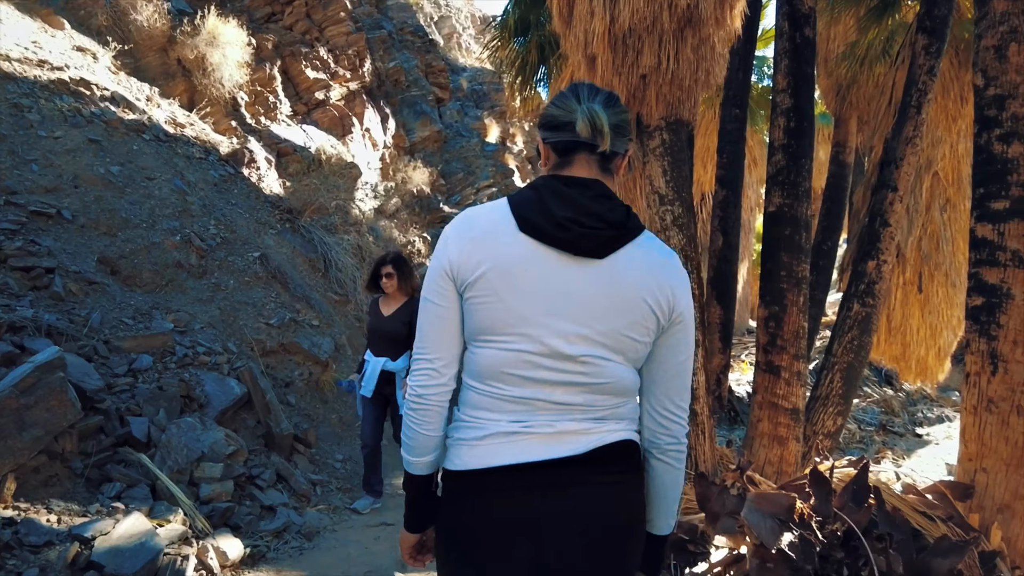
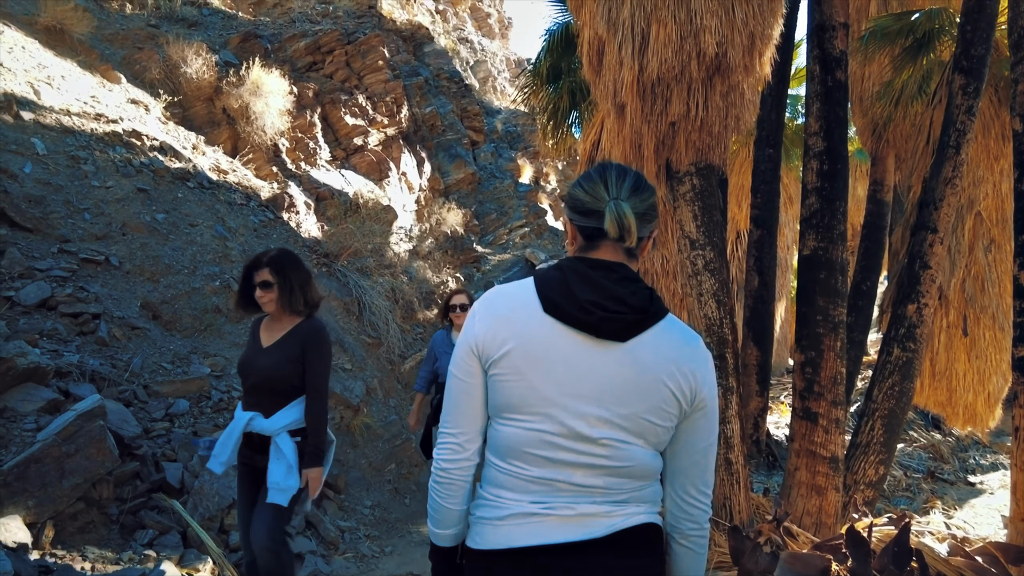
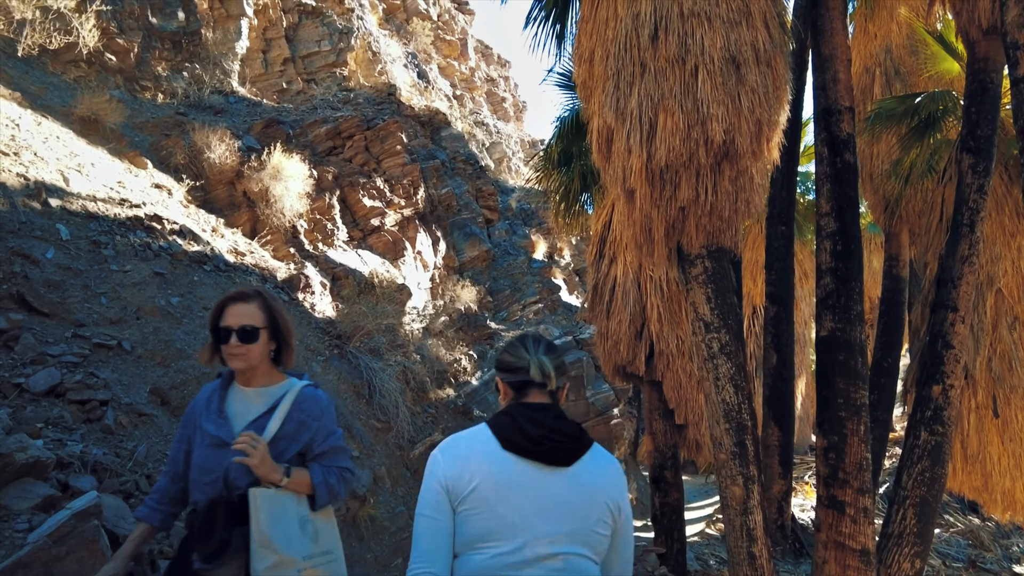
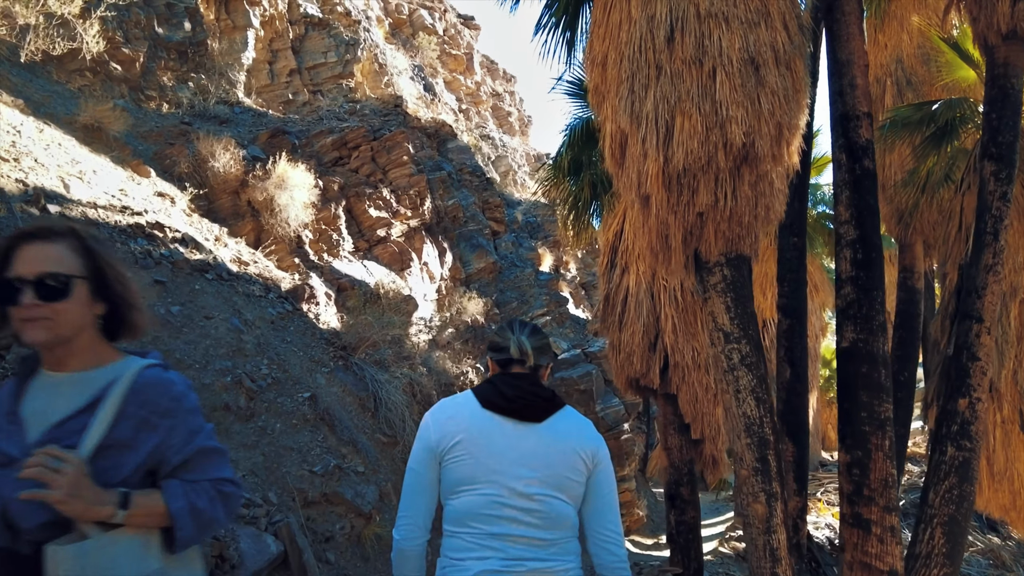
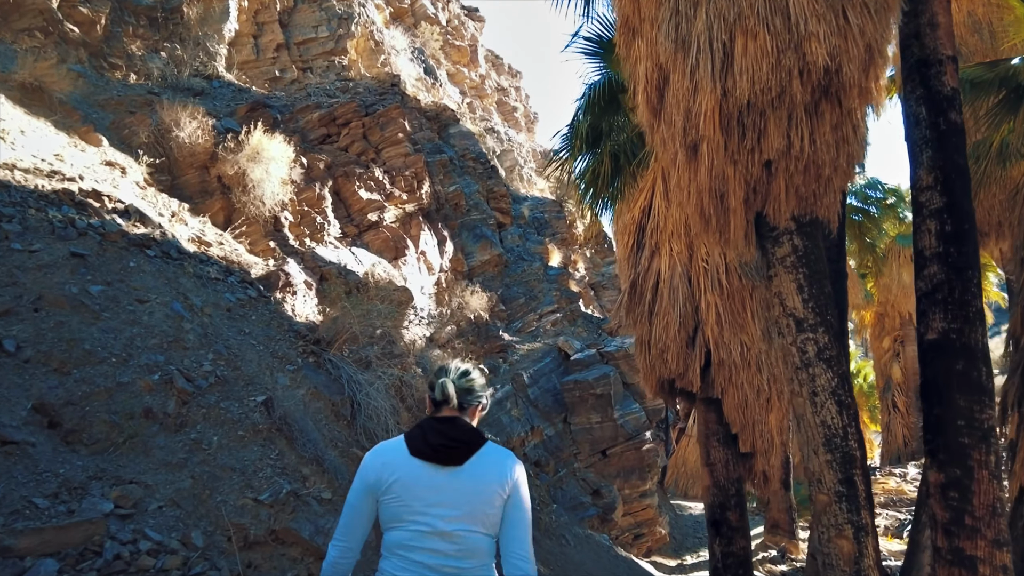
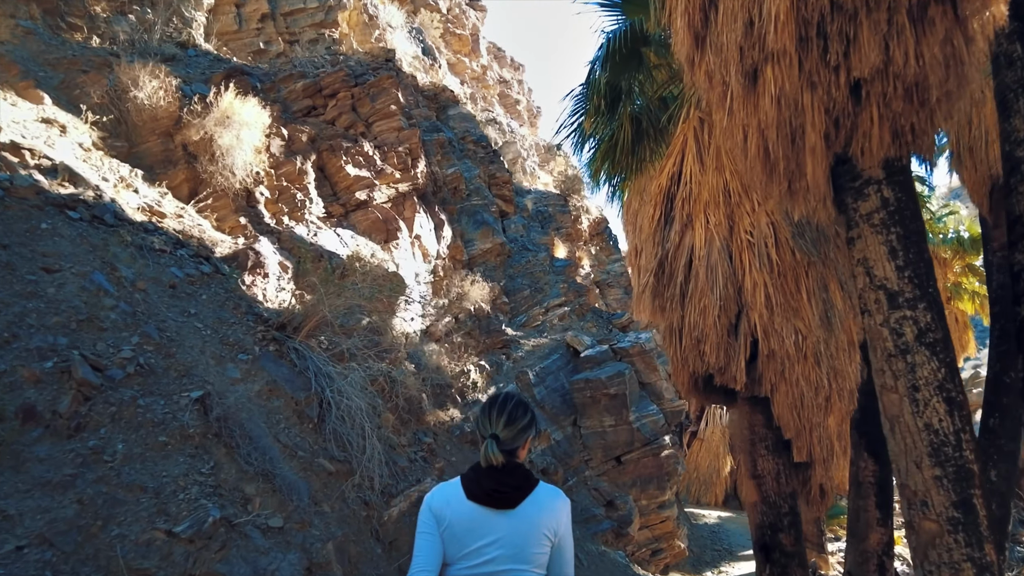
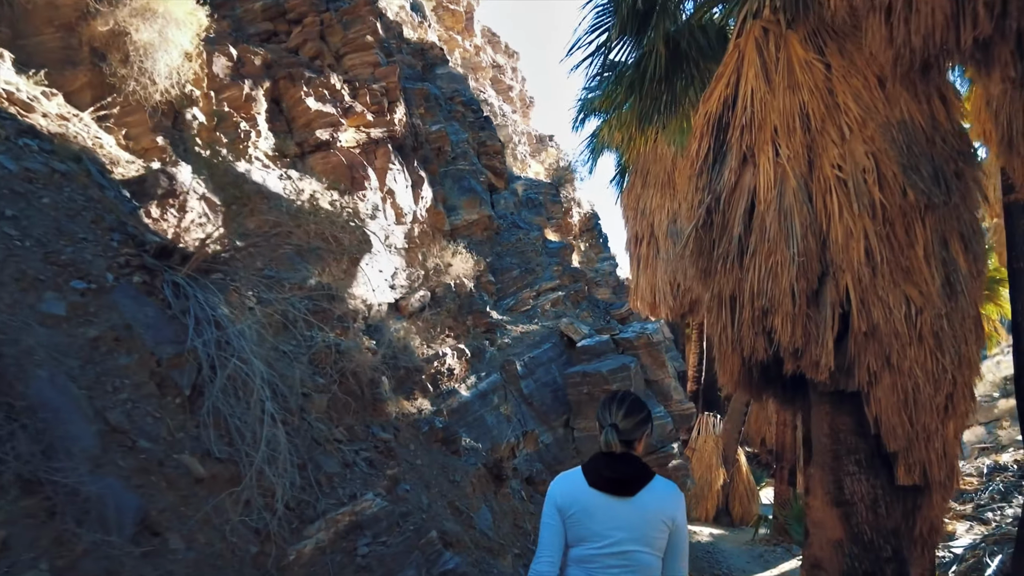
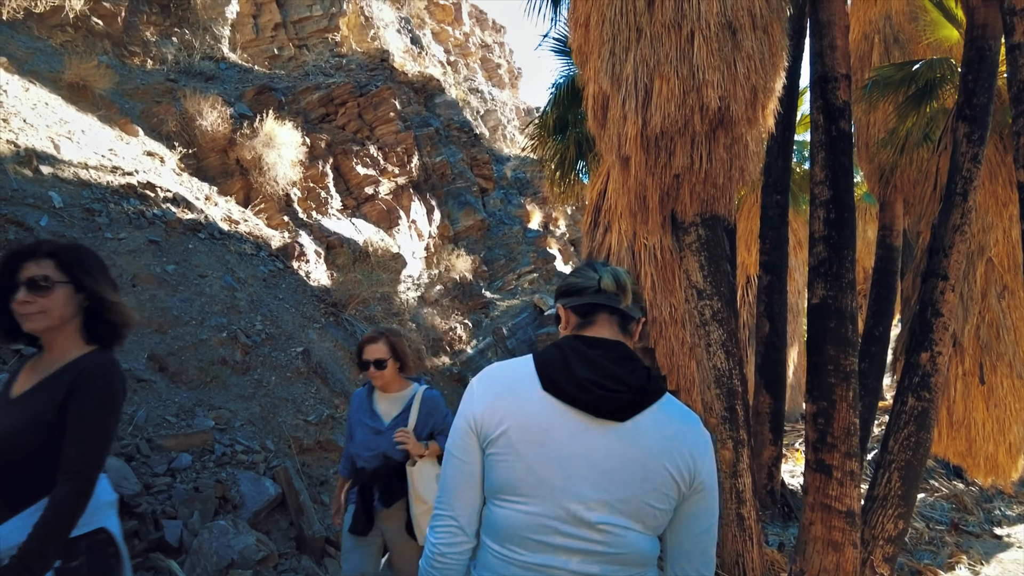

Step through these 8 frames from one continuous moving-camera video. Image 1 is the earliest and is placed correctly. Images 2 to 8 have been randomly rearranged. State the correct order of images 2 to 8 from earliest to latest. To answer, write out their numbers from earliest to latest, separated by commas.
2, 8, 3, 4, 5, 6, 7
